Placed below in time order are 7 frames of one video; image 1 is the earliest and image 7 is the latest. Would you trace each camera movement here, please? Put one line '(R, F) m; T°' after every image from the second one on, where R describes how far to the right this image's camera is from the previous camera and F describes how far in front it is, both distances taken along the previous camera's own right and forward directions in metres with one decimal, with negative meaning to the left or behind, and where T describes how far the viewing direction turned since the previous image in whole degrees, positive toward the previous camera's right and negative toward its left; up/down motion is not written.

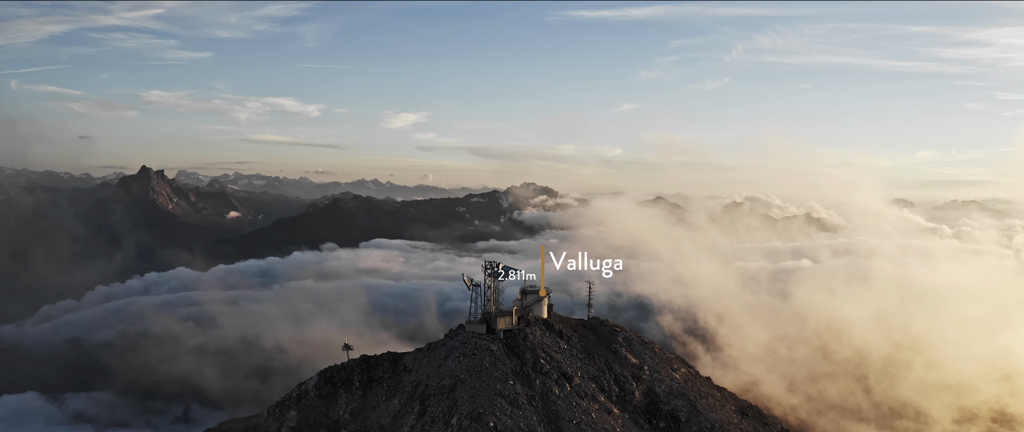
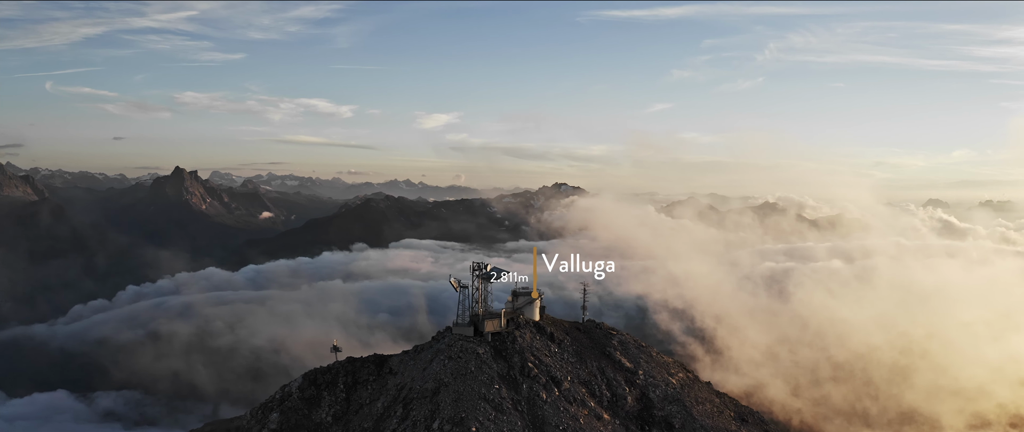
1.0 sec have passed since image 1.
(+3.6, +1.9) m; -2°
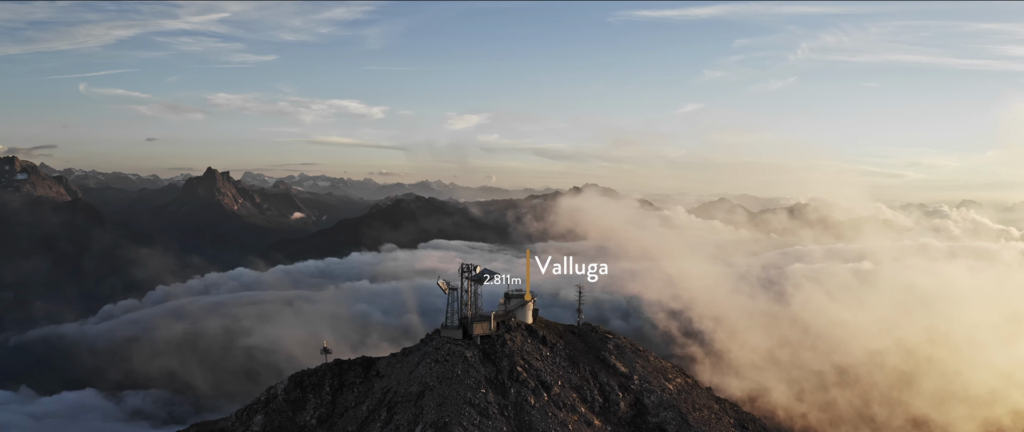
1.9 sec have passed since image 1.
(+3.5, +1.7) m; -2°
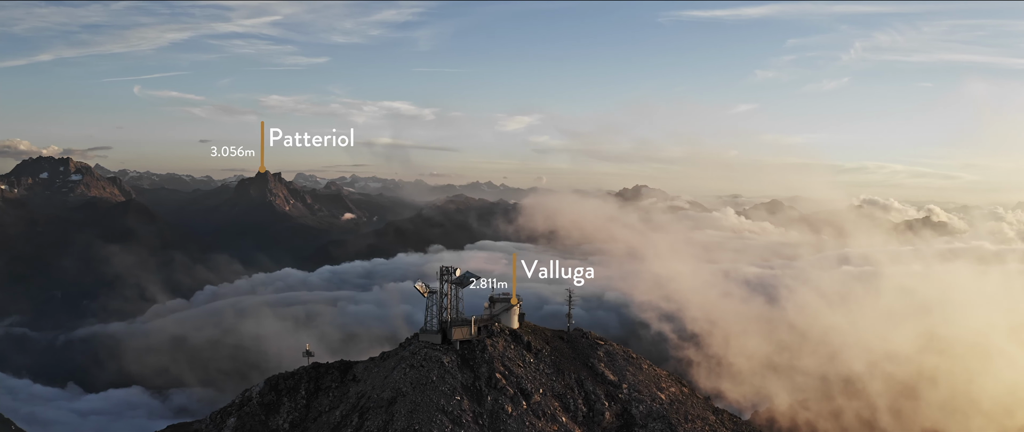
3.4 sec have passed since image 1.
(+5.8, +2.6) m; -3°
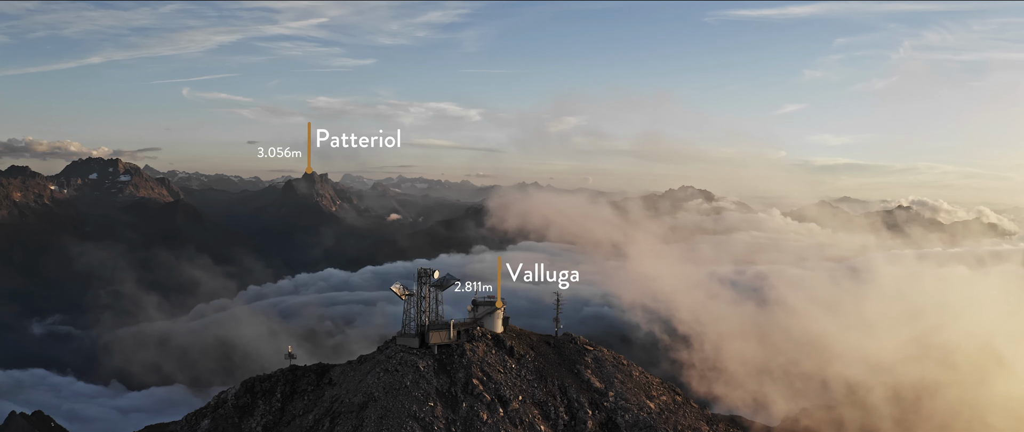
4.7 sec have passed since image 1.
(+5.6, +2.2) m; -3°
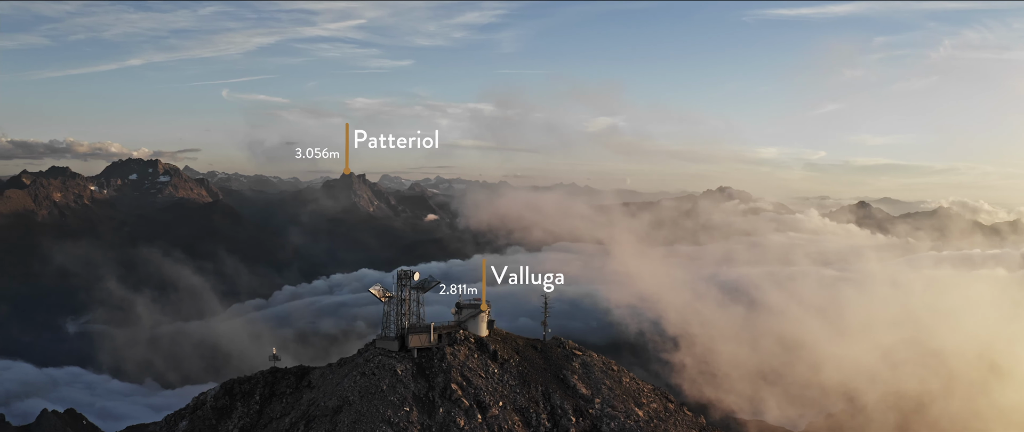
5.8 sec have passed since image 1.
(+4.7, +1.7) m; -2°
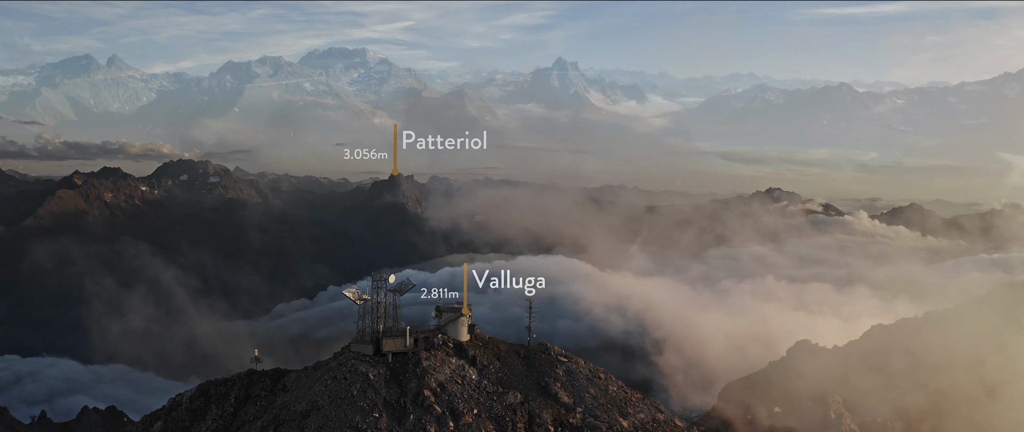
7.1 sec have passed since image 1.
(+6.1, +2.2) m; -3°
